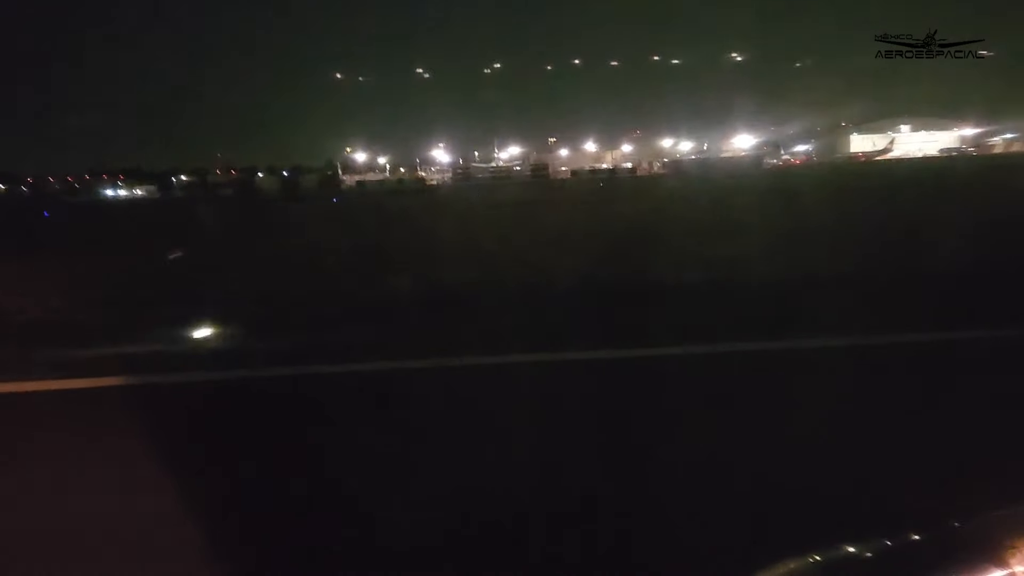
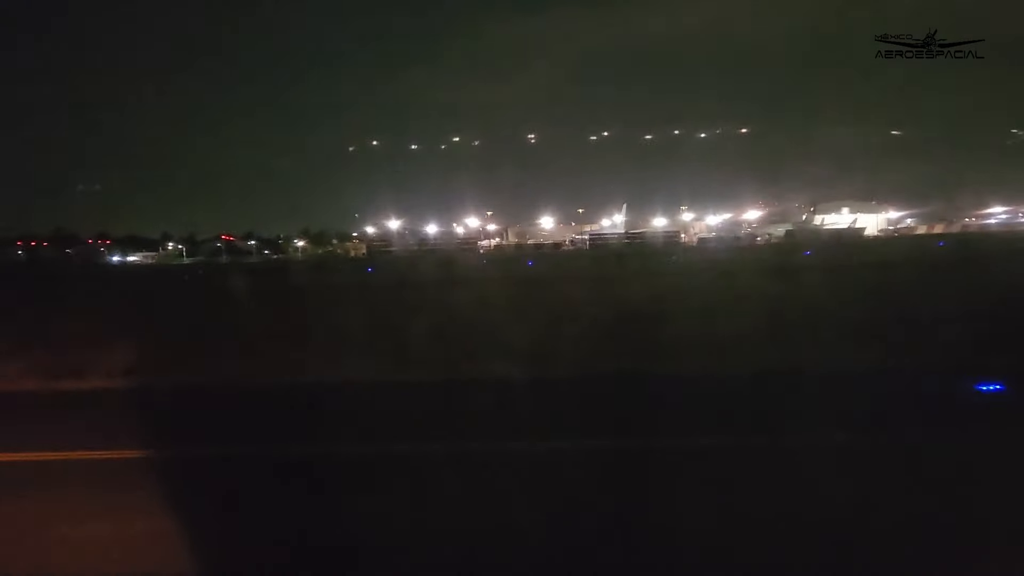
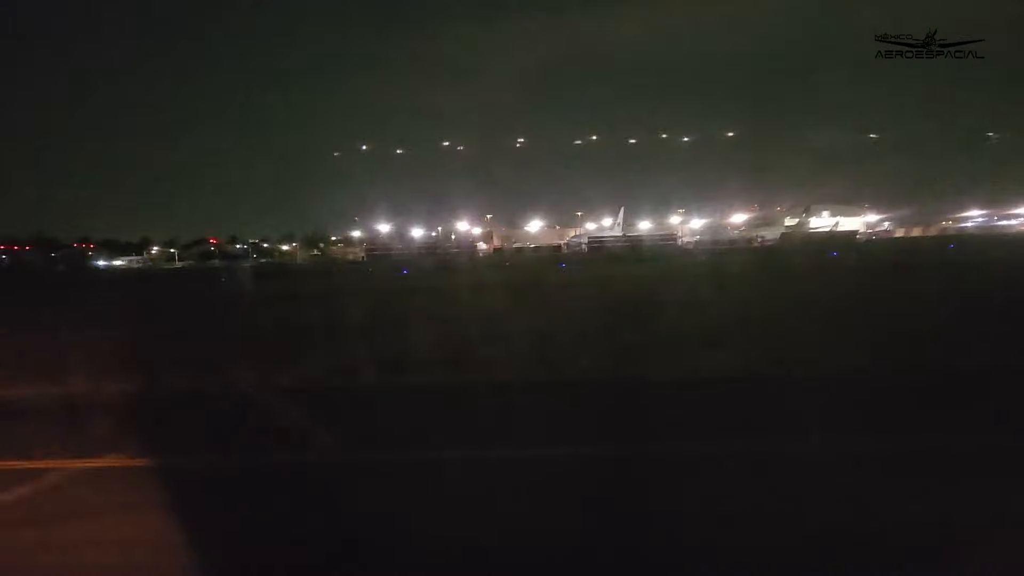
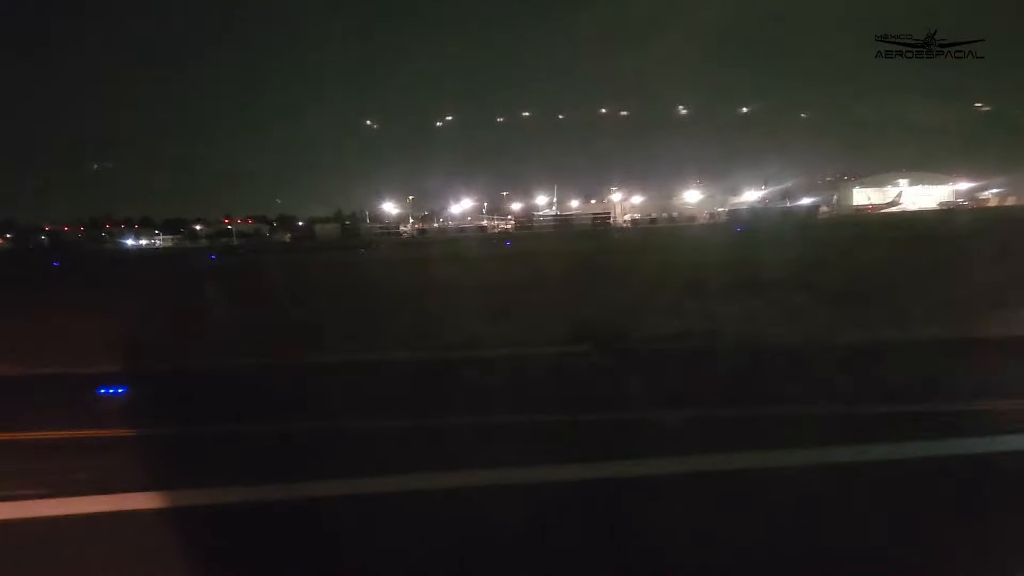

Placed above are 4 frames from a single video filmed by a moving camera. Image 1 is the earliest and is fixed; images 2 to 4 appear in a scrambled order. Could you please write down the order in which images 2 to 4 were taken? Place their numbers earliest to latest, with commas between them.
4, 2, 3
